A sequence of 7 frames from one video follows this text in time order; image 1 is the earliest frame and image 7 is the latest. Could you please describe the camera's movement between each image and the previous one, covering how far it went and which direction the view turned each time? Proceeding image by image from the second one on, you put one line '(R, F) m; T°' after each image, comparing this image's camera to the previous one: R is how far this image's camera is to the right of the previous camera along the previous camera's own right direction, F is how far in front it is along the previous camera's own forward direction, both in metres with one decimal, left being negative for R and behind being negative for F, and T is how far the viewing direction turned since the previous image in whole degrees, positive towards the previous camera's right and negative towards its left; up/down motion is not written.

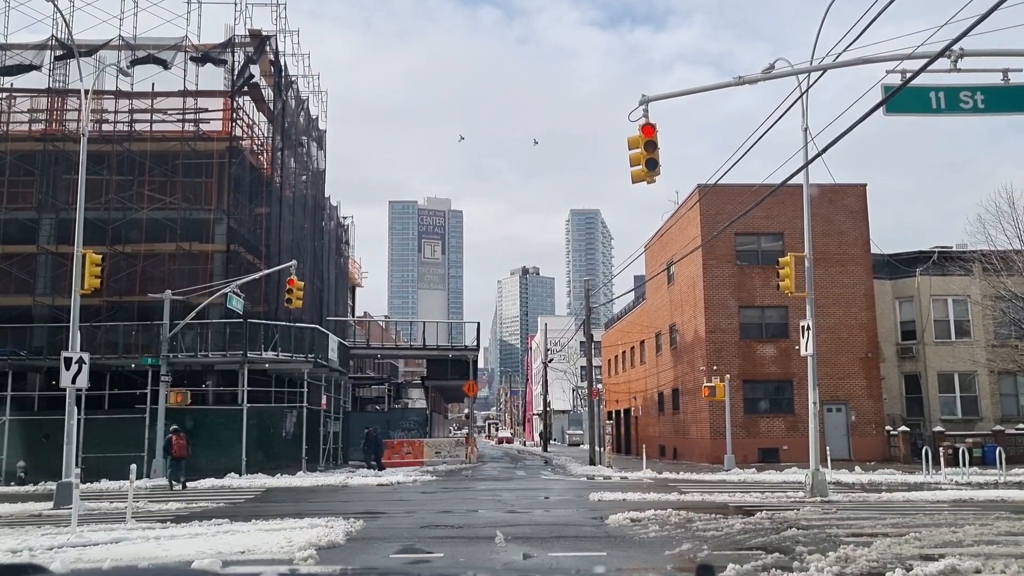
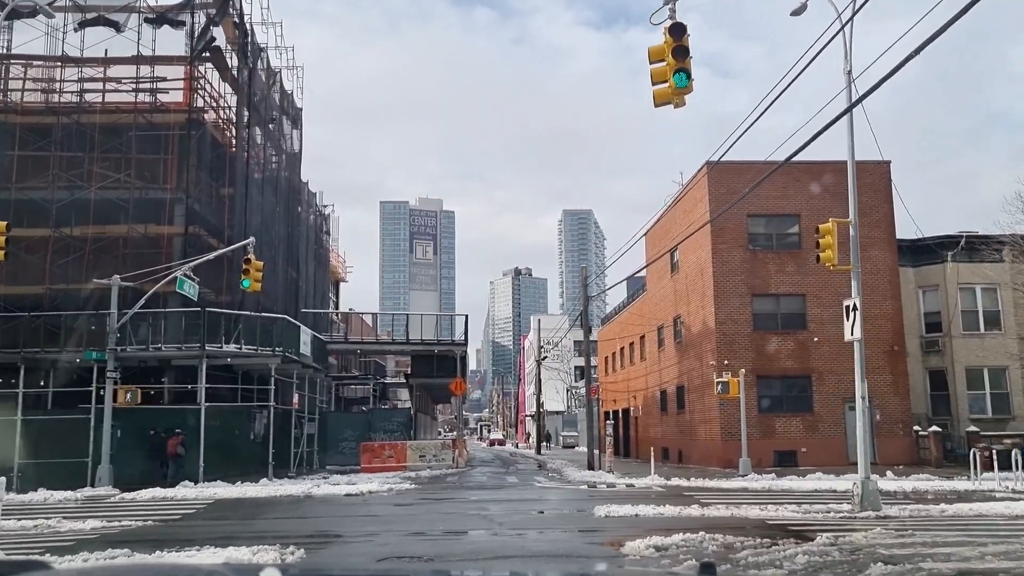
(+0.1, +2.9) m; 0°
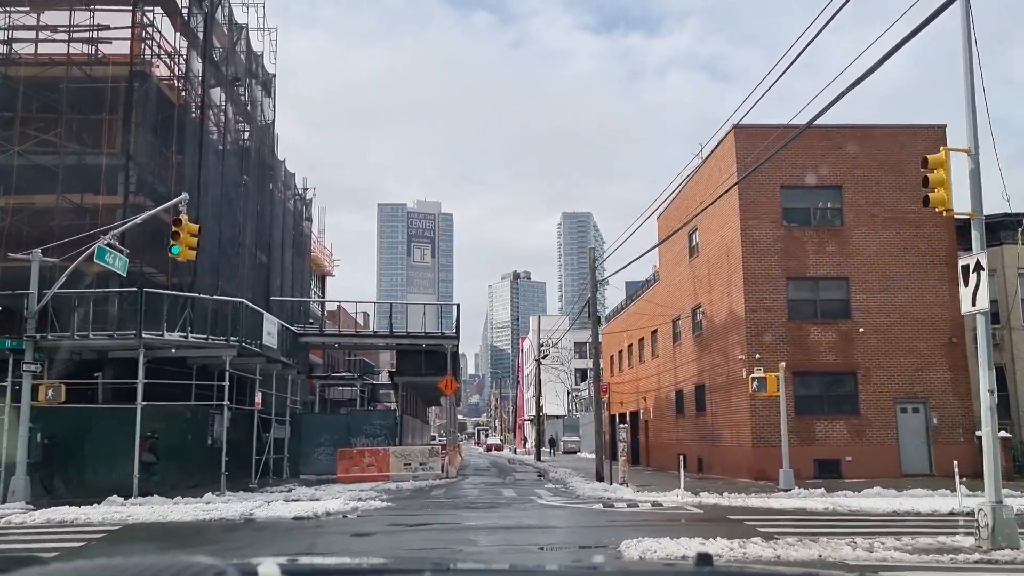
(0.0, +4.0) m; 0°
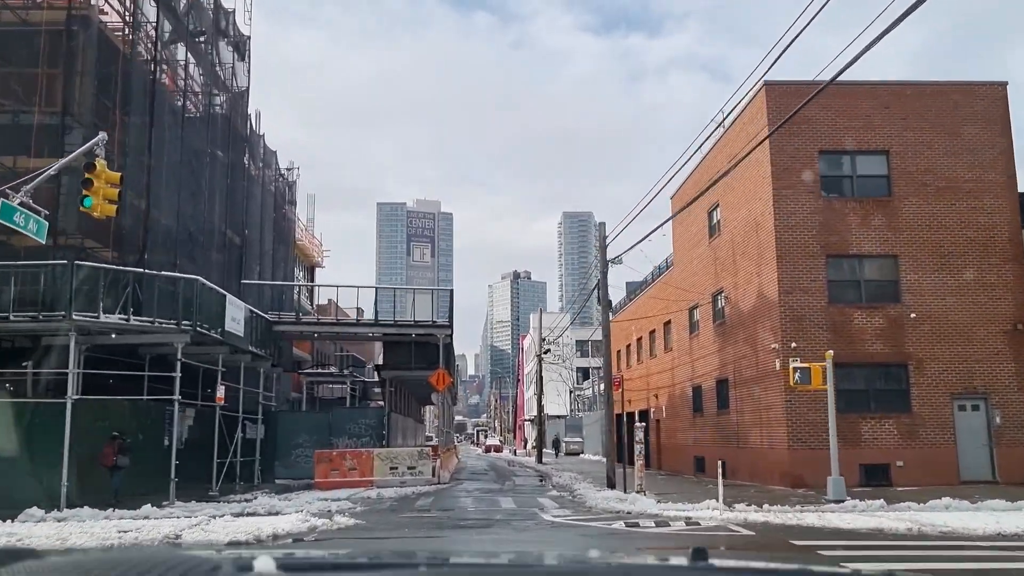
(0.0, +3.2) m; 0°
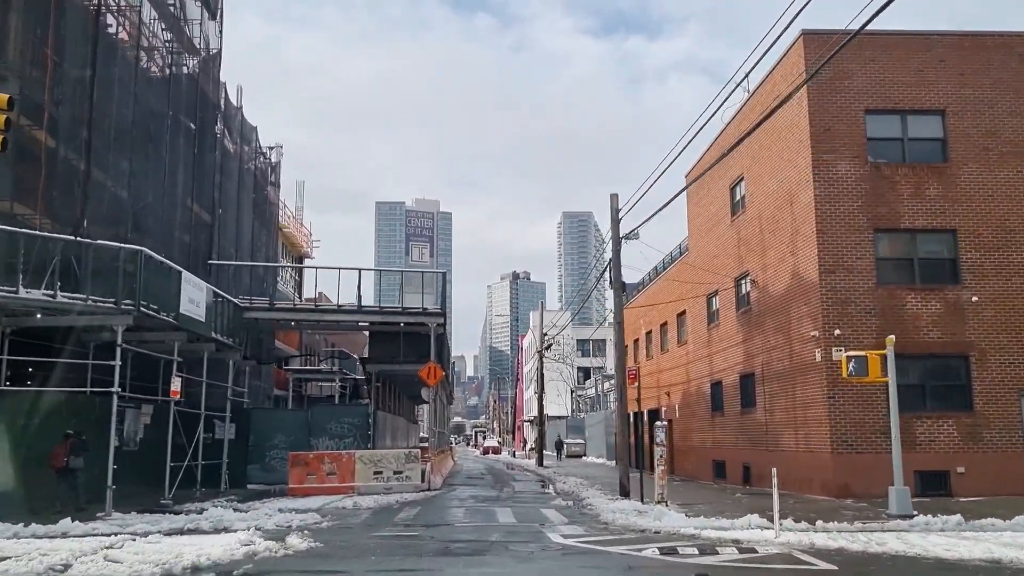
(0.0, +2.9) m; 0°
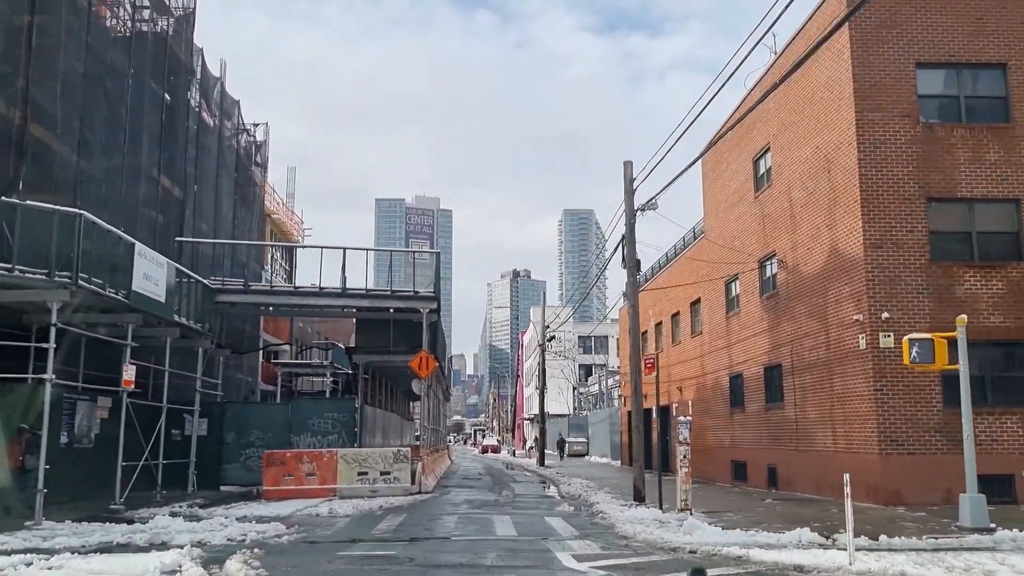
(0.0, +2.4) m; 0°
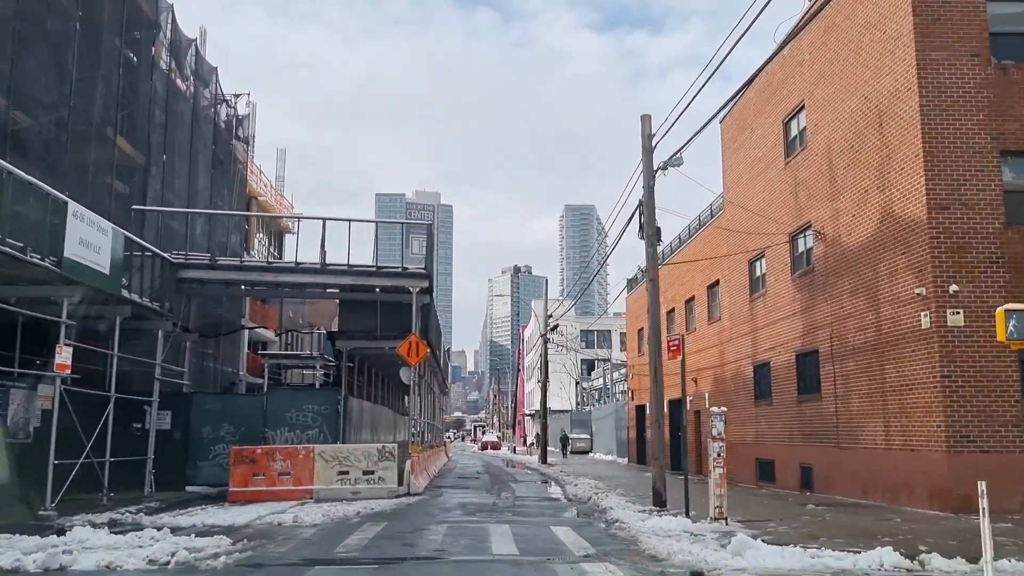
(0.0, +2.5) m; 0°
